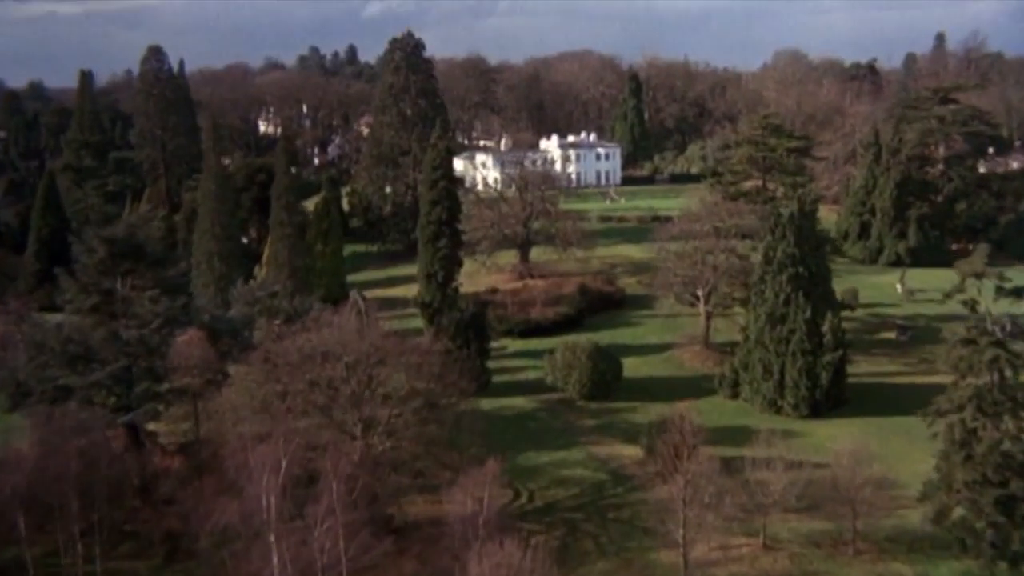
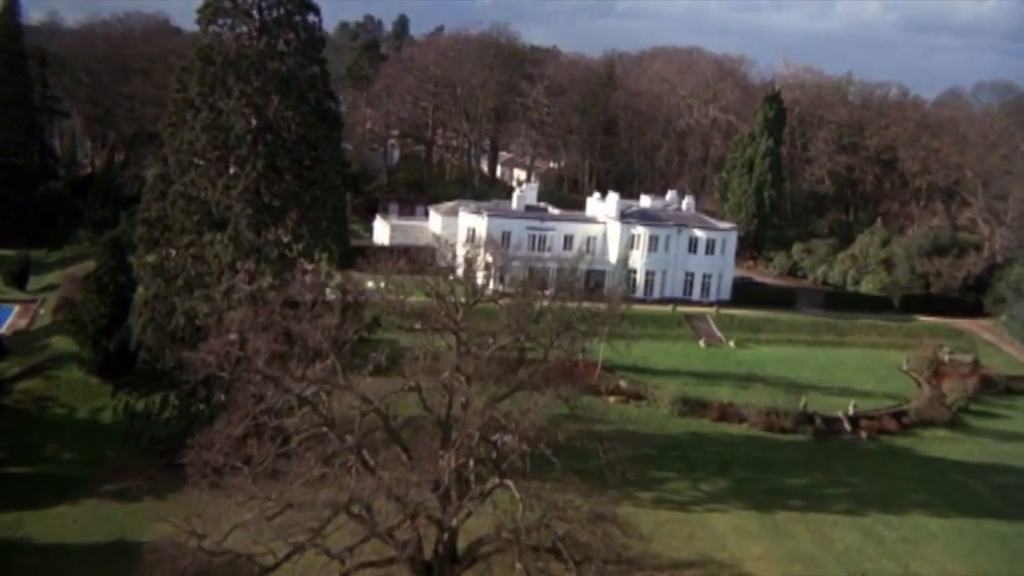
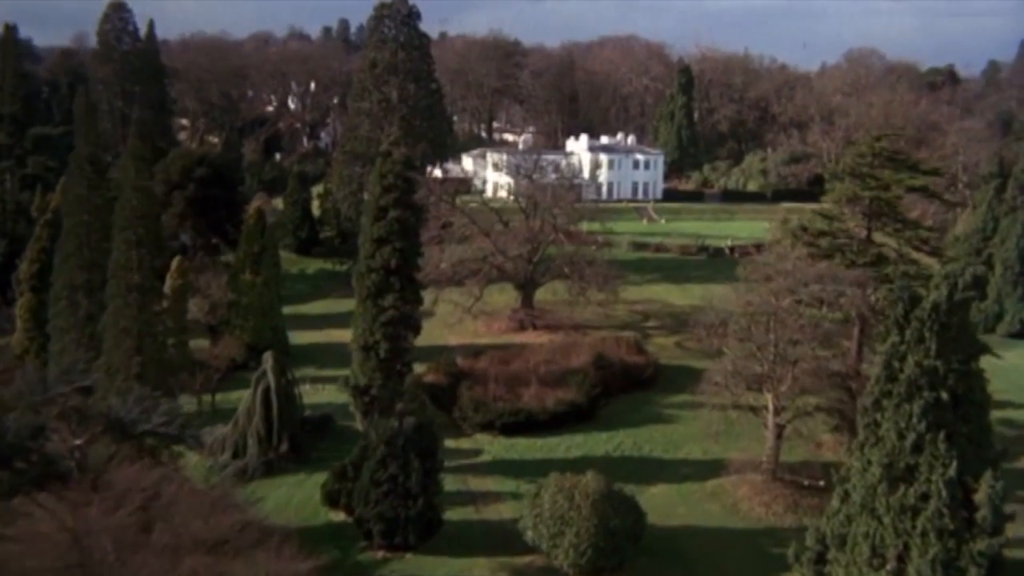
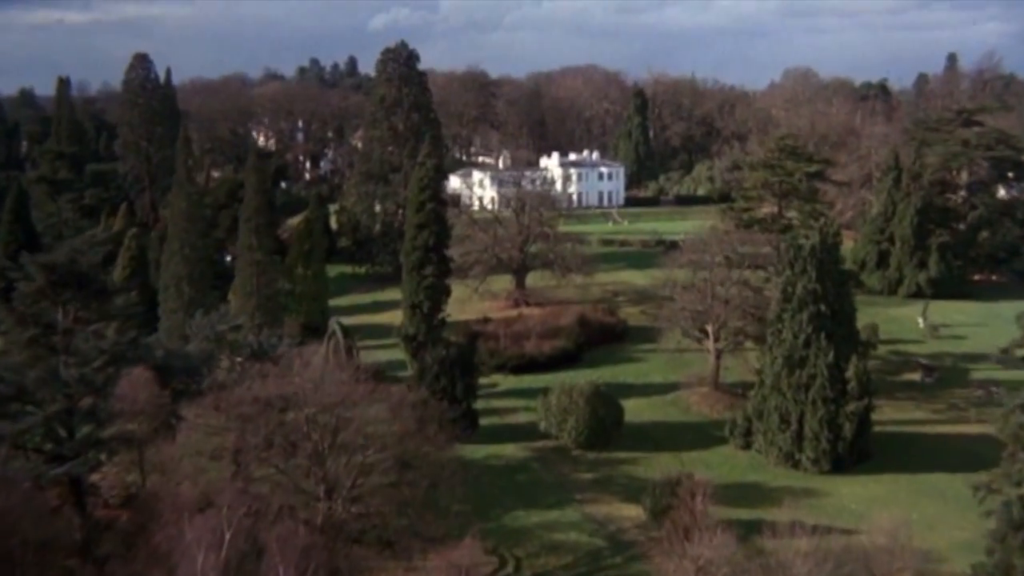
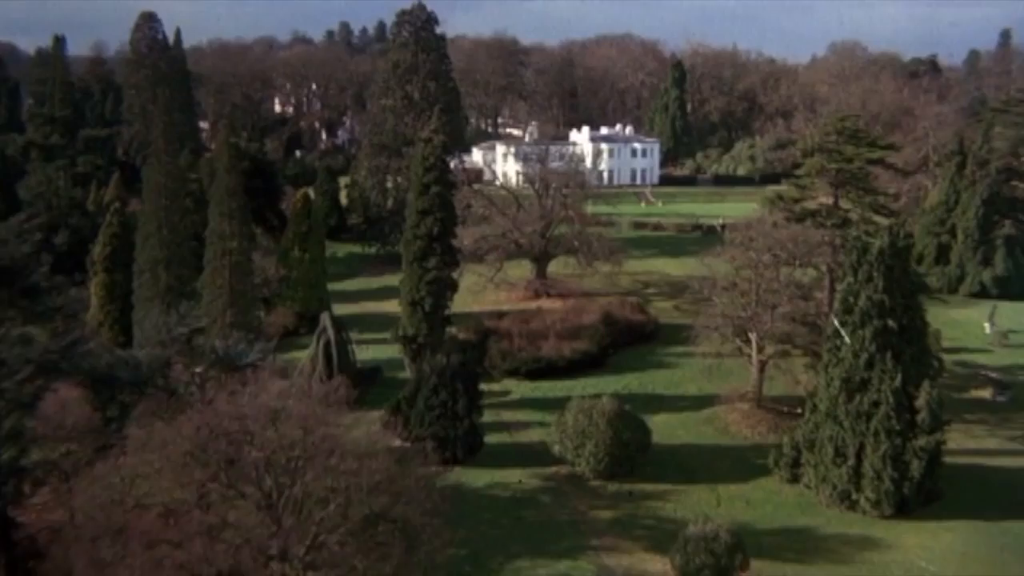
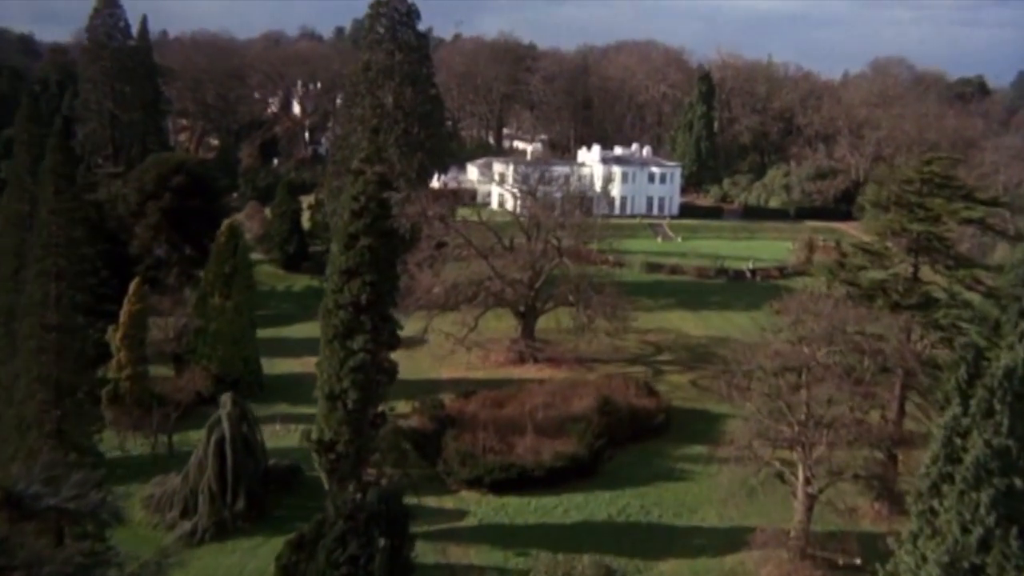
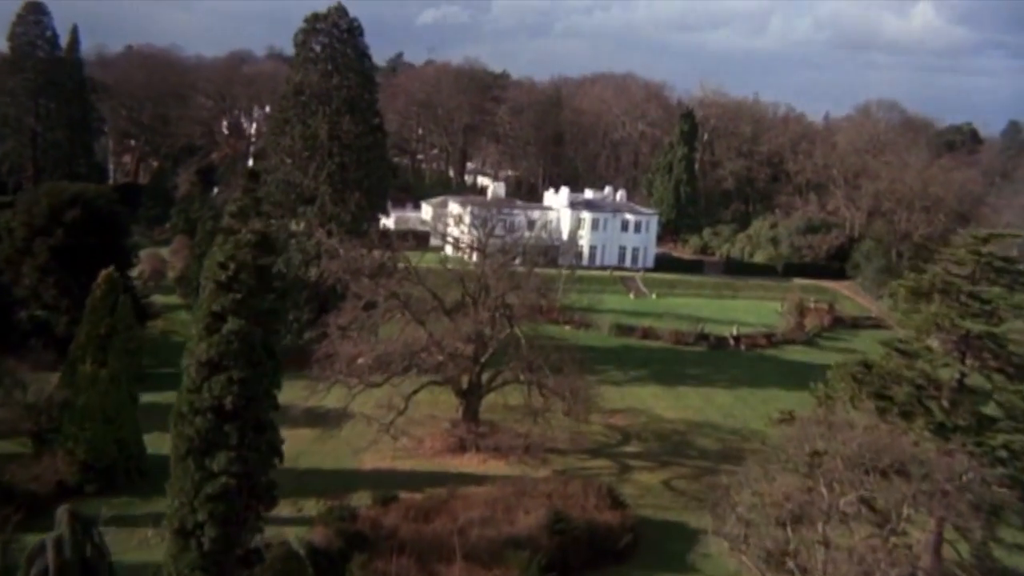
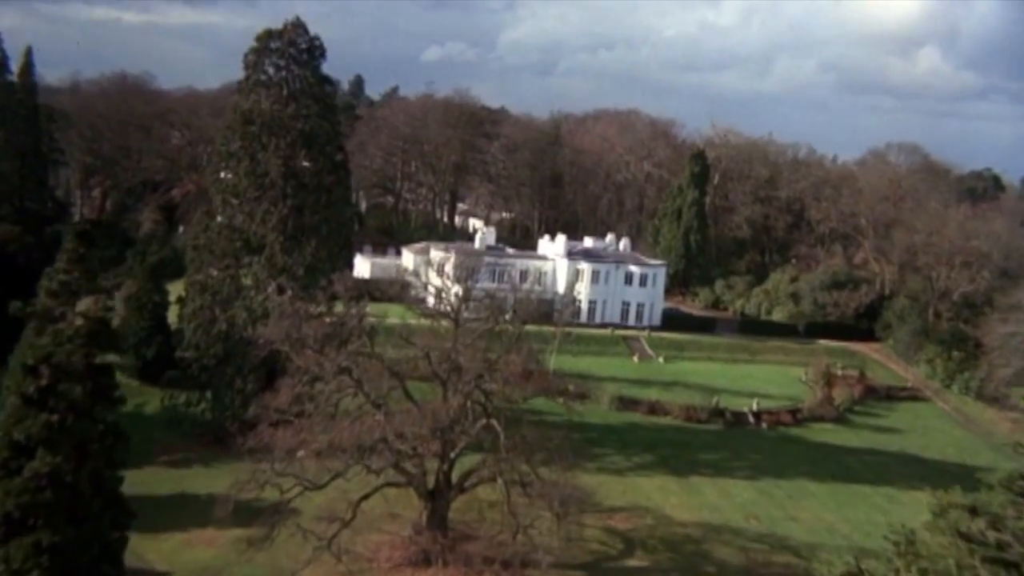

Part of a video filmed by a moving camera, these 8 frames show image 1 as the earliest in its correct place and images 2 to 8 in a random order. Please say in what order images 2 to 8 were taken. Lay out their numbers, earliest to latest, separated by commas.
4, 5, 3, 6, 7, 8, 2
